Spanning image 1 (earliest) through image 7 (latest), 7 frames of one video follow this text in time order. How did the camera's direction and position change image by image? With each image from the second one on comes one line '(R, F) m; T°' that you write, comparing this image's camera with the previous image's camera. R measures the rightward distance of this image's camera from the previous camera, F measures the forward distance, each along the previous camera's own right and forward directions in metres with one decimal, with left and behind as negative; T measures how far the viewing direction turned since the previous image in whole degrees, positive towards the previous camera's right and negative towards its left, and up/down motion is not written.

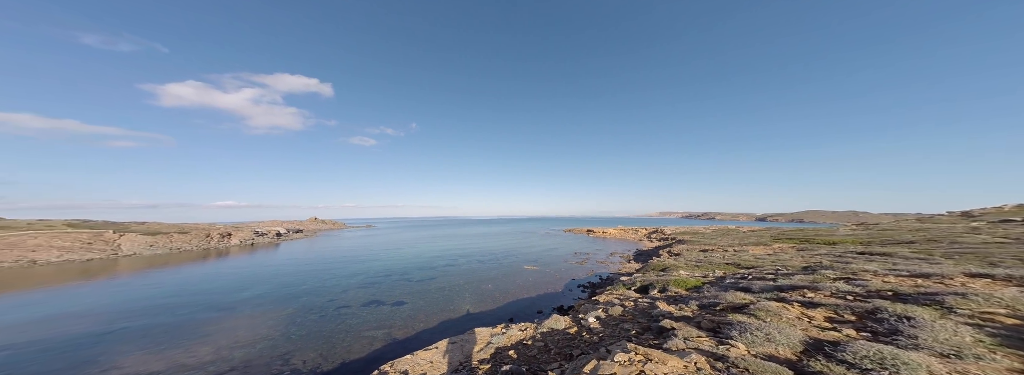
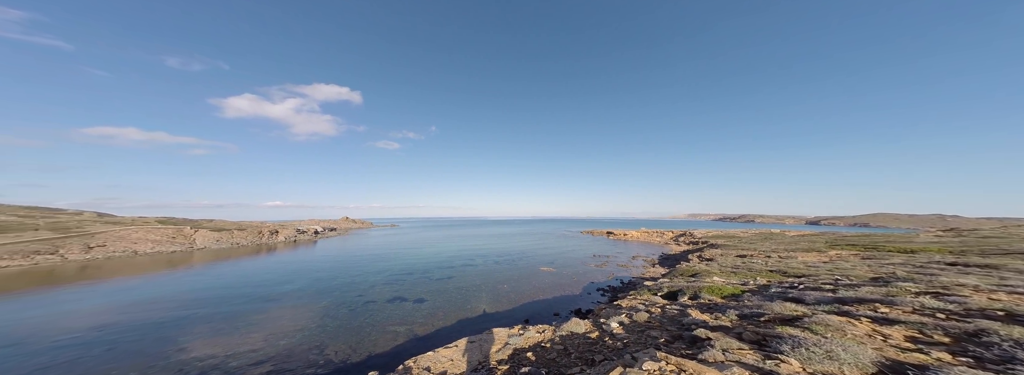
(-0.1, 0.0) m; -5°
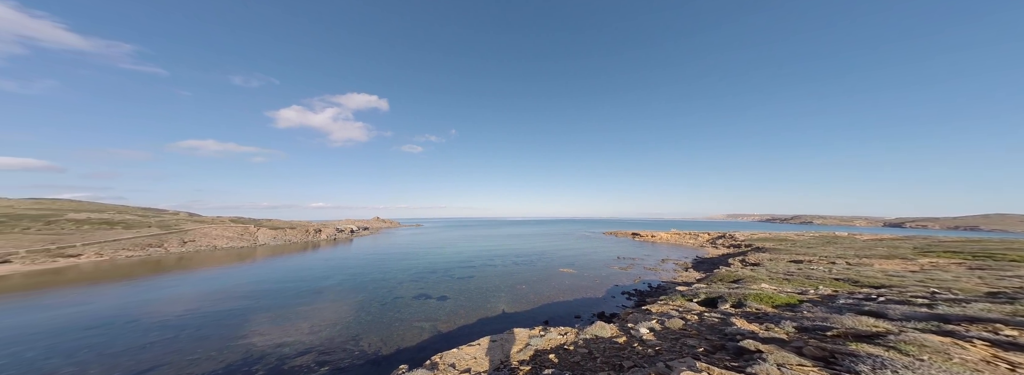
(-0.2, 0.0) m; -5°
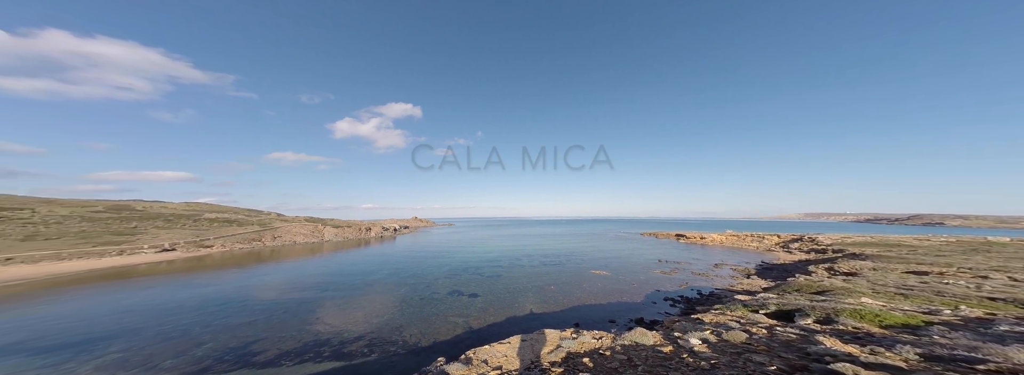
(-0.3, +0.2) m; -8°
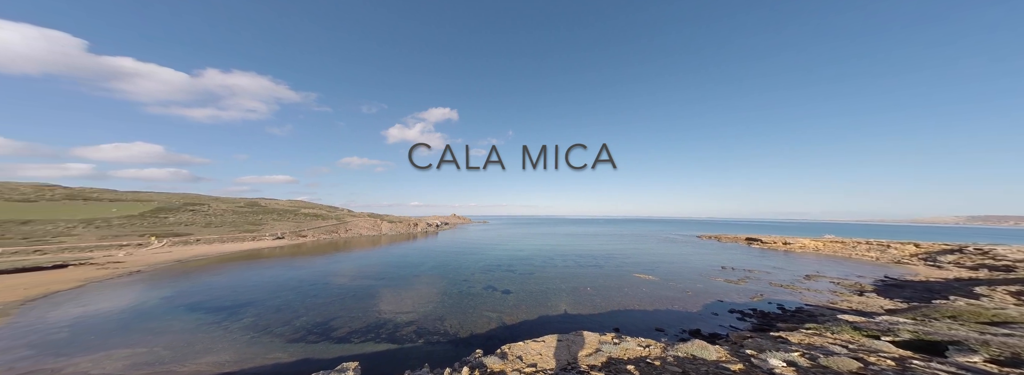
(-0.8, 0.0) m; -10°
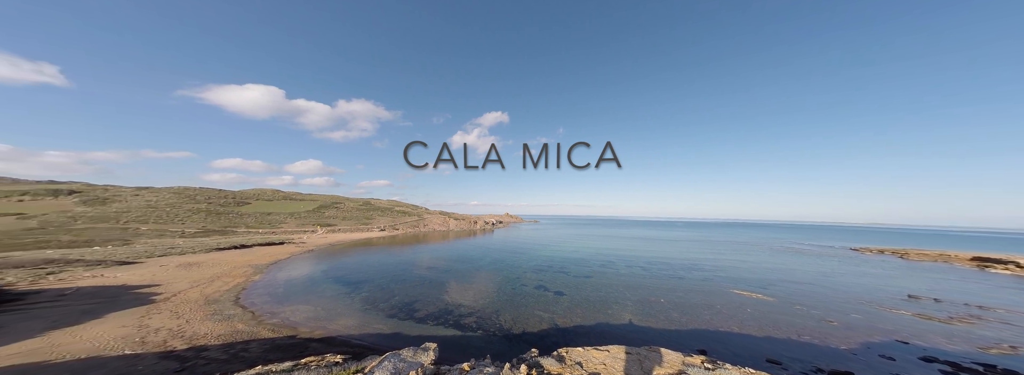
(-2.2, -0.4) m; -17°
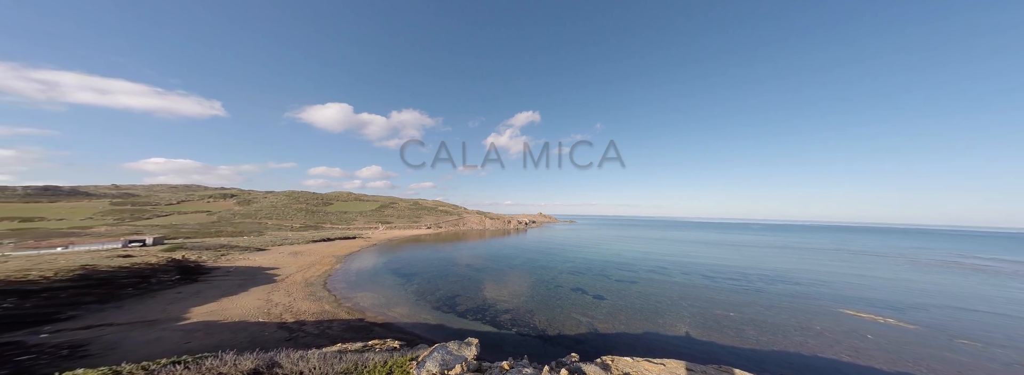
(-0.5, -0.3) m; -10°
